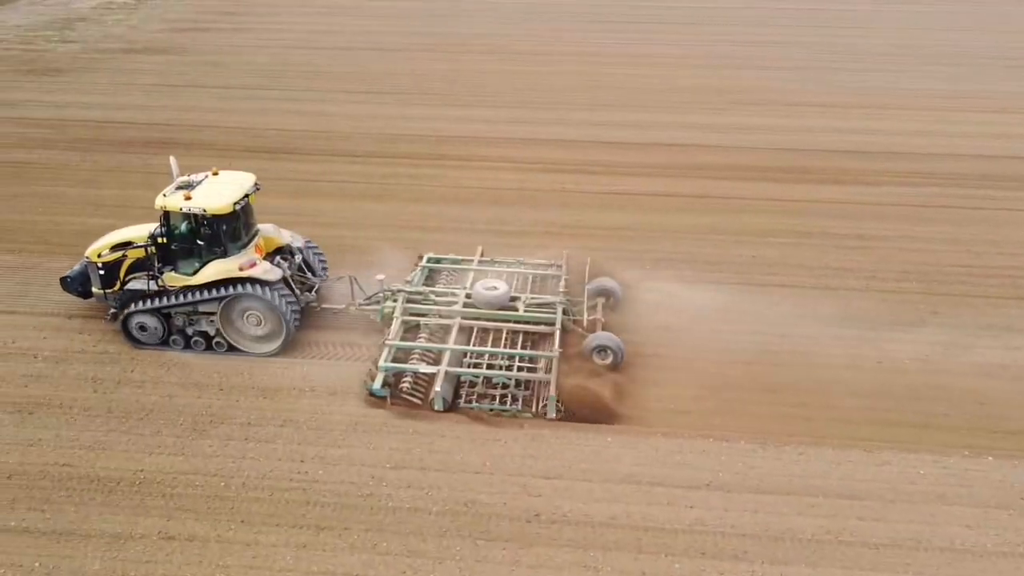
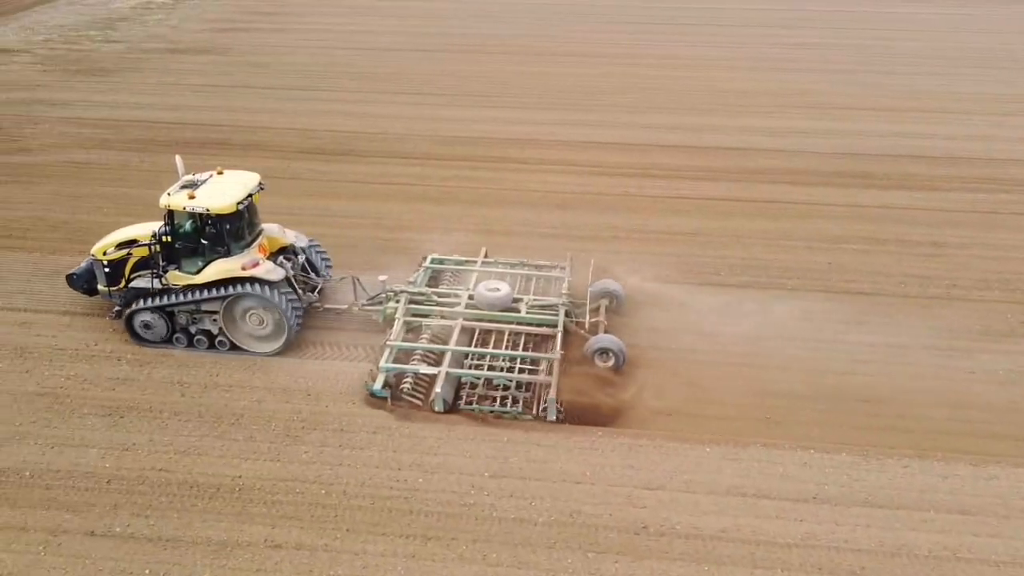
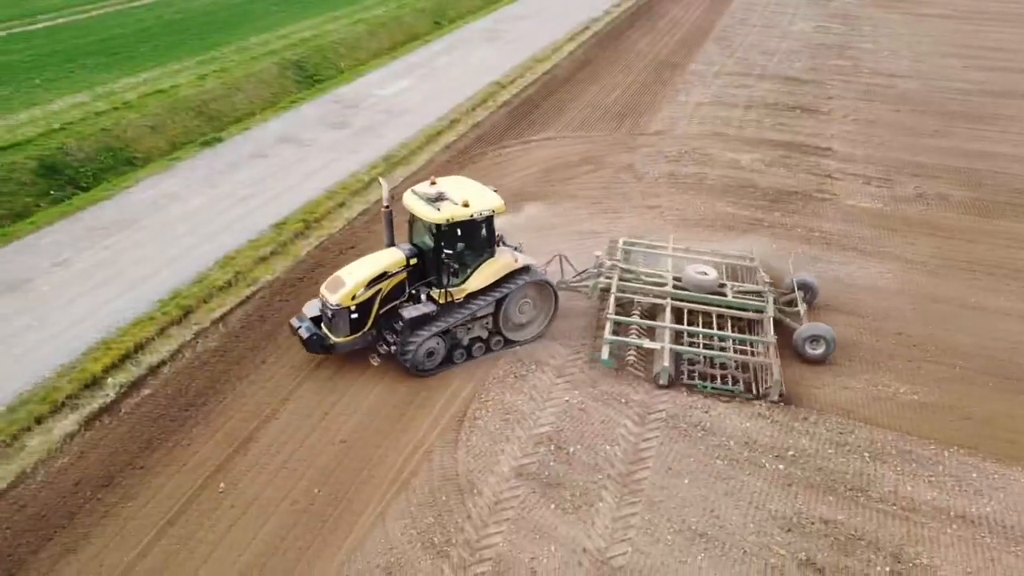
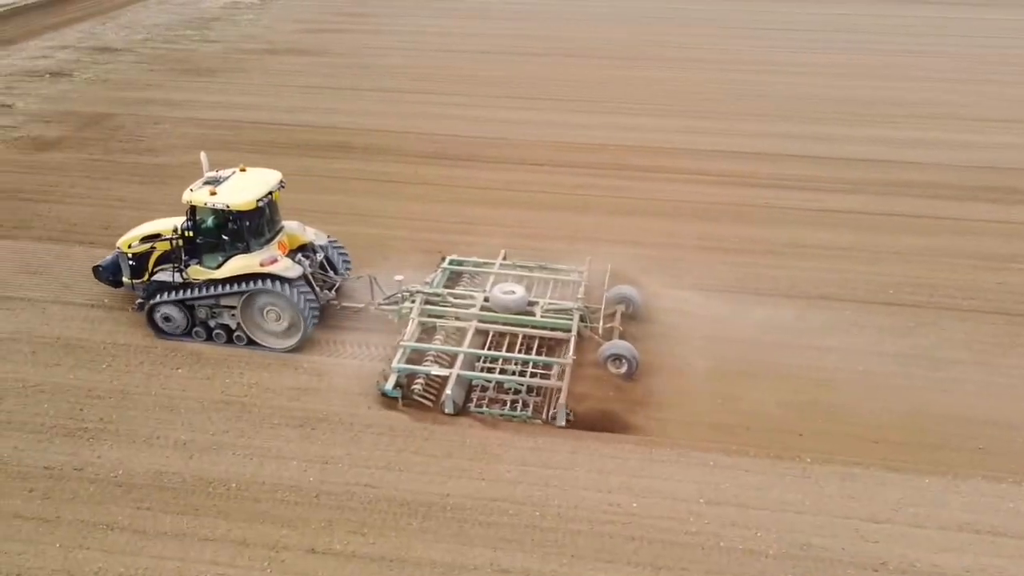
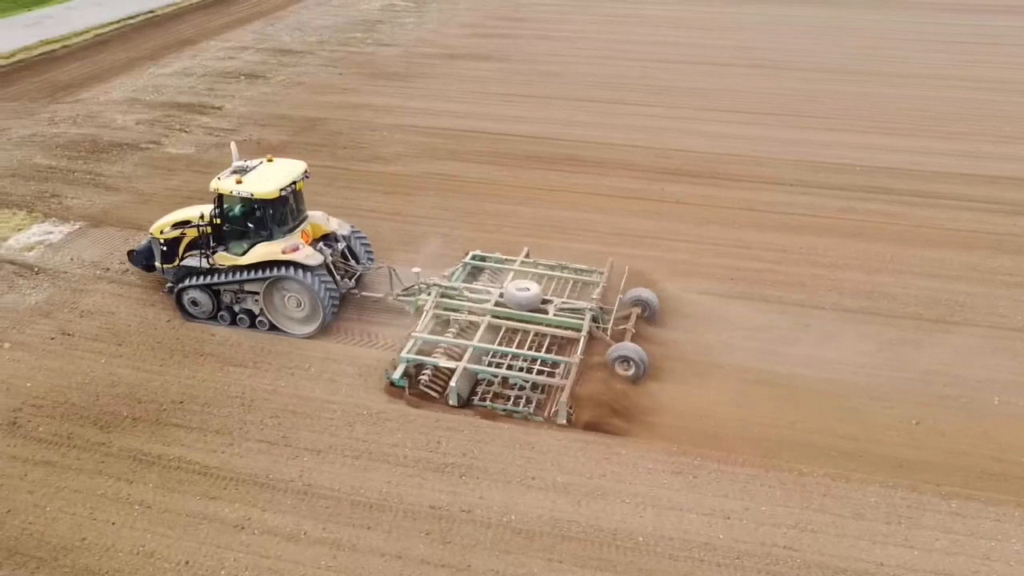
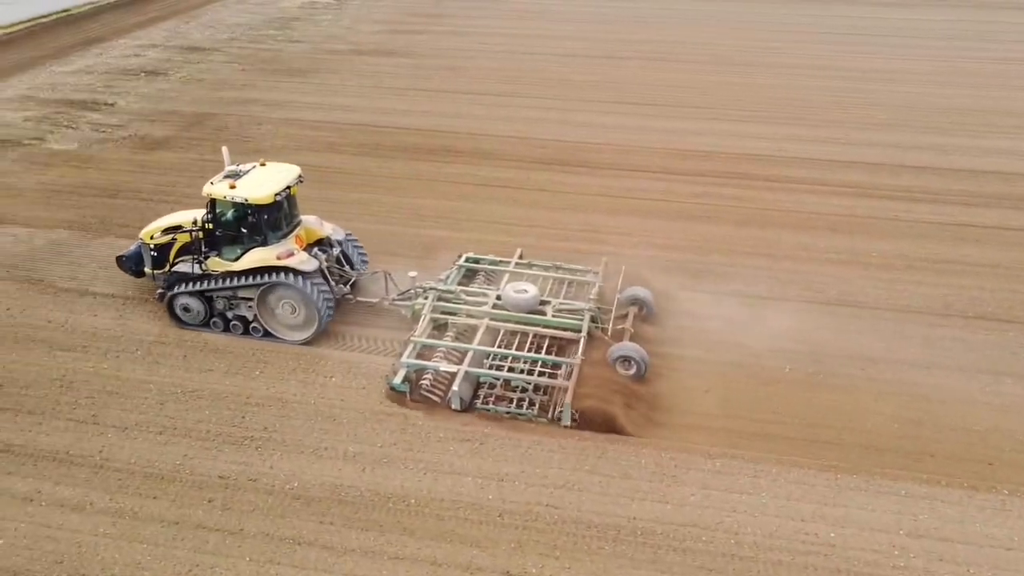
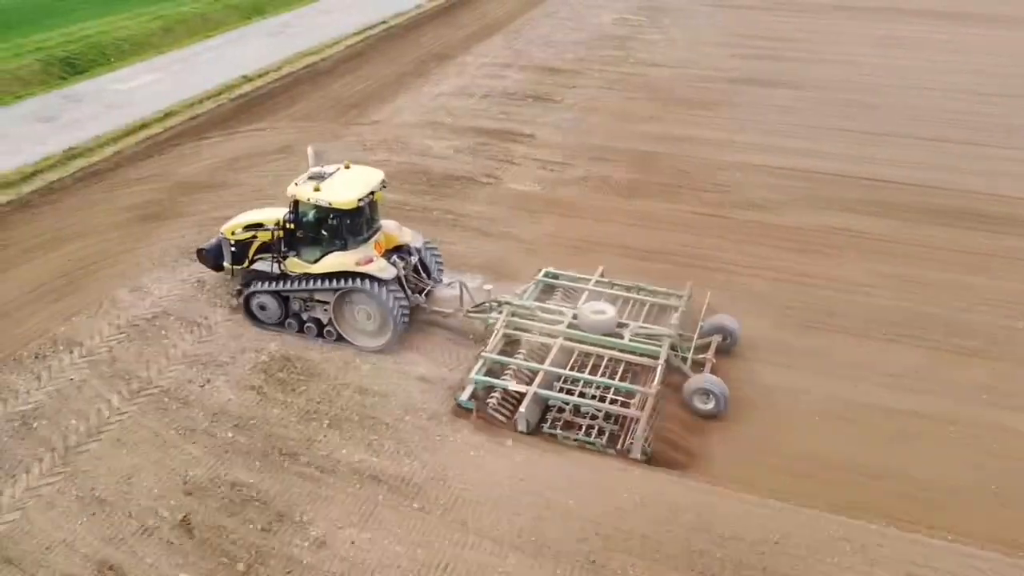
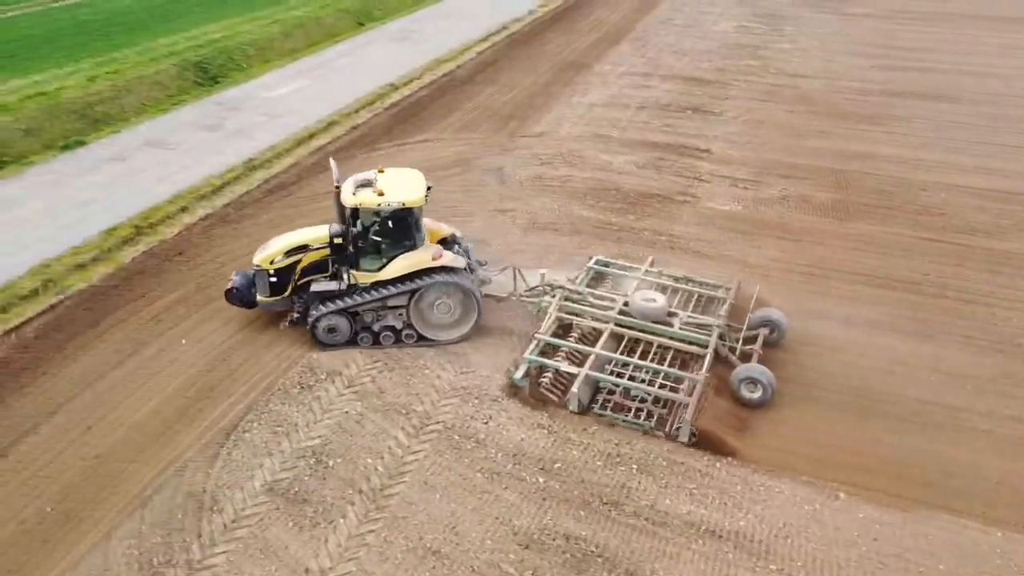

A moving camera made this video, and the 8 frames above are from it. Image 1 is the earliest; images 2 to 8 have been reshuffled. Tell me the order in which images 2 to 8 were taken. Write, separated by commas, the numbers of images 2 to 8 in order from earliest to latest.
2, 4, 6, 5, 7, 8, 3
